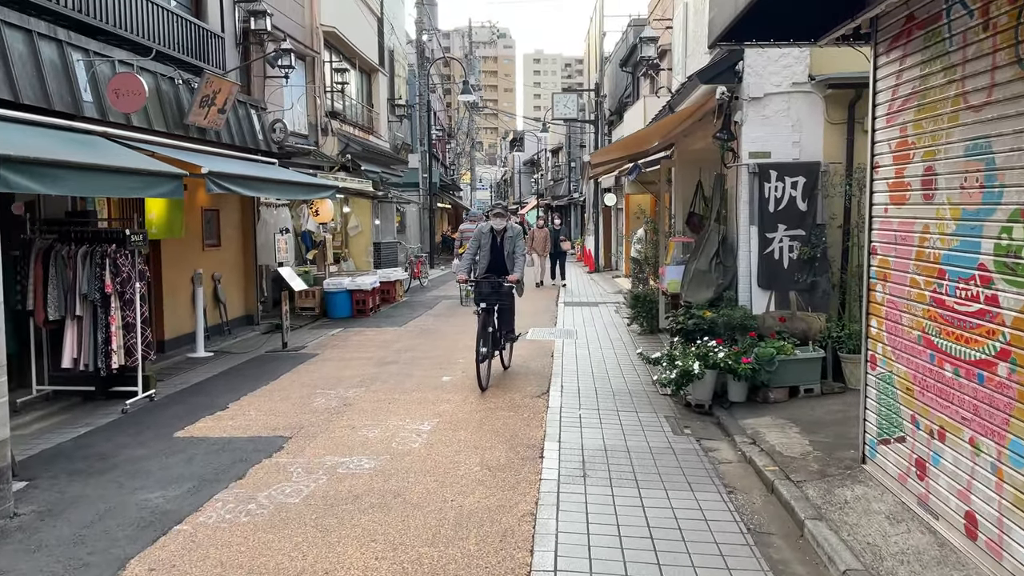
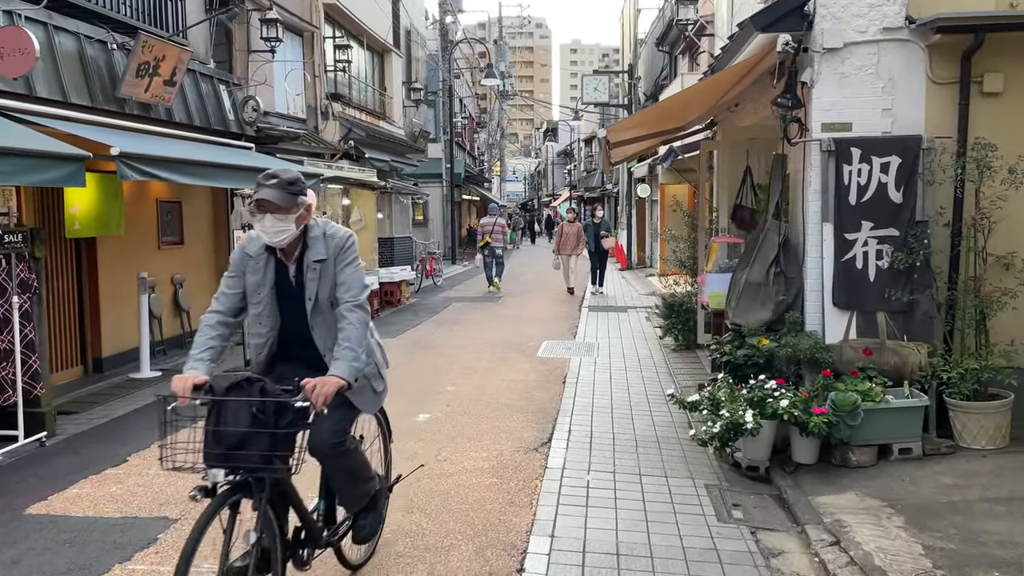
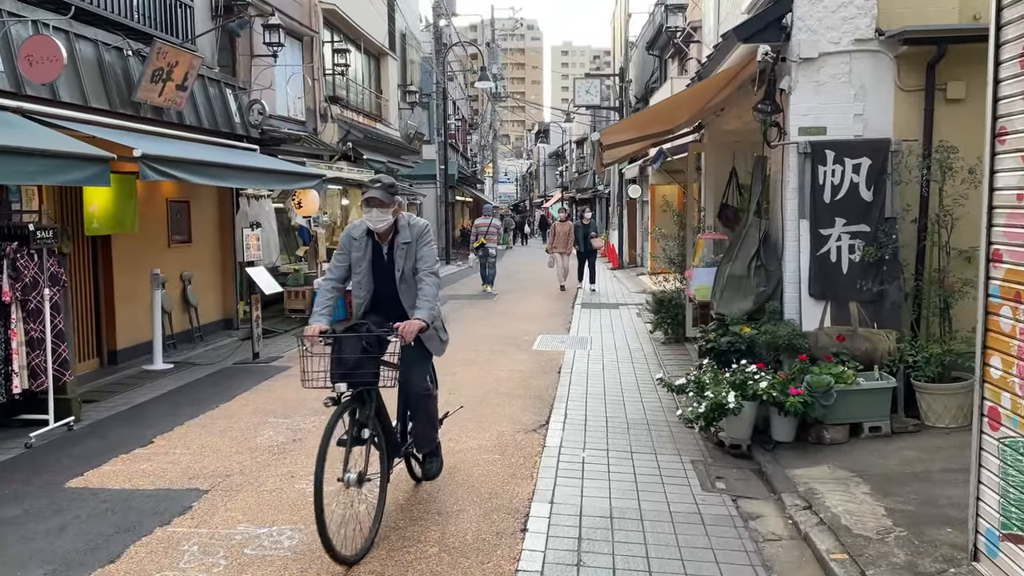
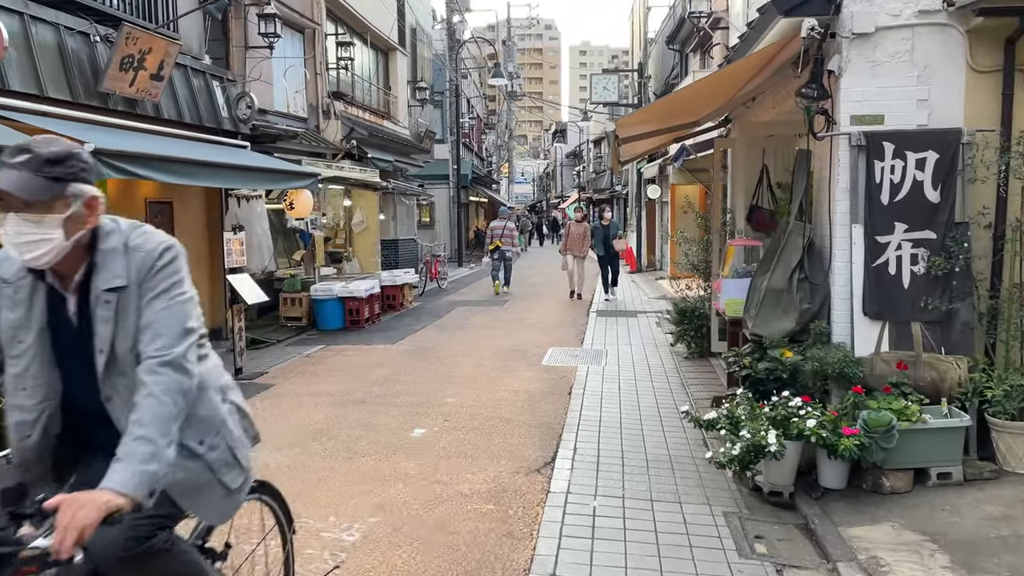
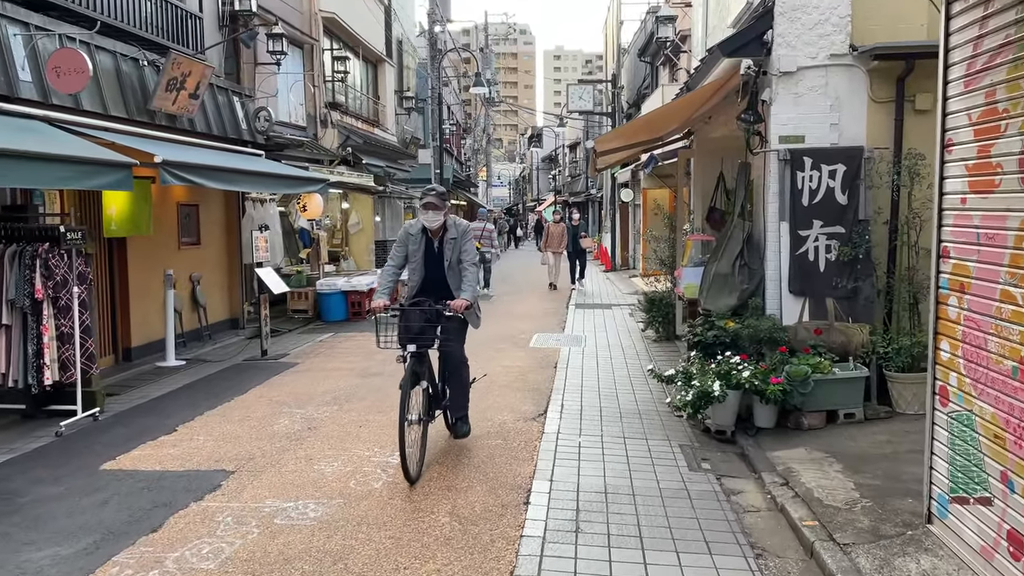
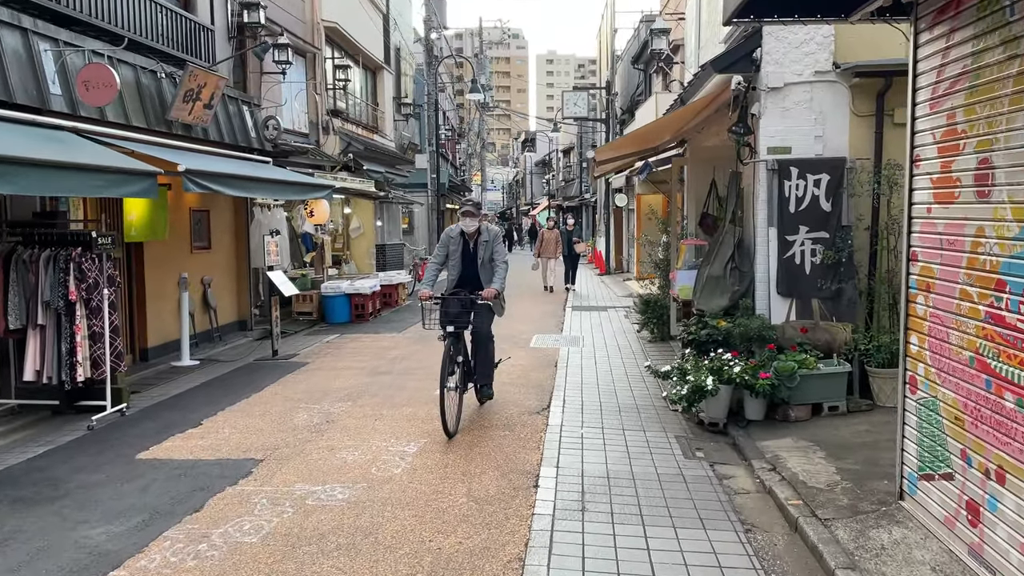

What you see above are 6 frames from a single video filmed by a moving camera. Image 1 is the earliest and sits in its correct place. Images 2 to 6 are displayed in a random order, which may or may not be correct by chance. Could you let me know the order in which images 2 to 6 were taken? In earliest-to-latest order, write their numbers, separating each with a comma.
6, 5, 3, 2, 4
